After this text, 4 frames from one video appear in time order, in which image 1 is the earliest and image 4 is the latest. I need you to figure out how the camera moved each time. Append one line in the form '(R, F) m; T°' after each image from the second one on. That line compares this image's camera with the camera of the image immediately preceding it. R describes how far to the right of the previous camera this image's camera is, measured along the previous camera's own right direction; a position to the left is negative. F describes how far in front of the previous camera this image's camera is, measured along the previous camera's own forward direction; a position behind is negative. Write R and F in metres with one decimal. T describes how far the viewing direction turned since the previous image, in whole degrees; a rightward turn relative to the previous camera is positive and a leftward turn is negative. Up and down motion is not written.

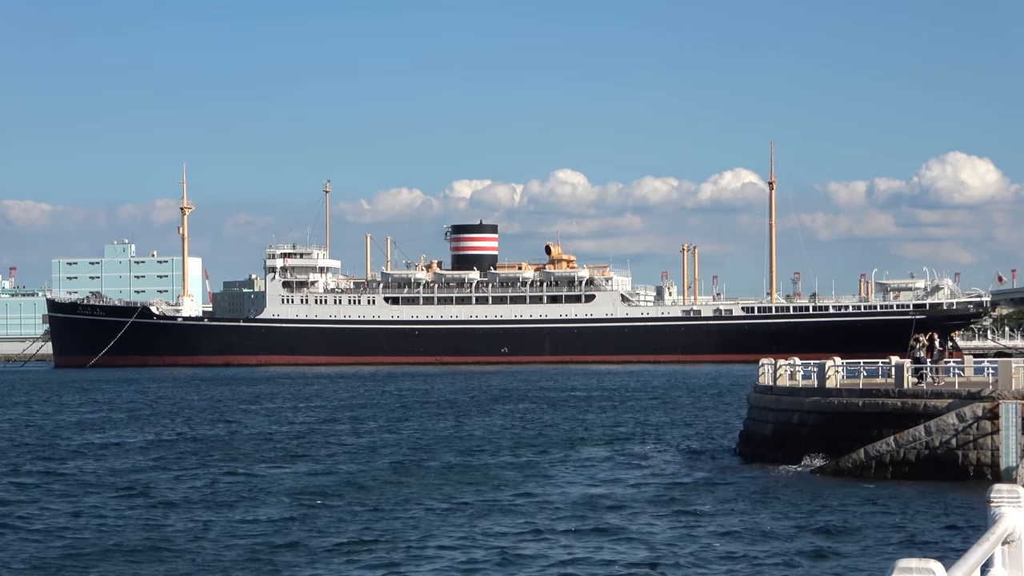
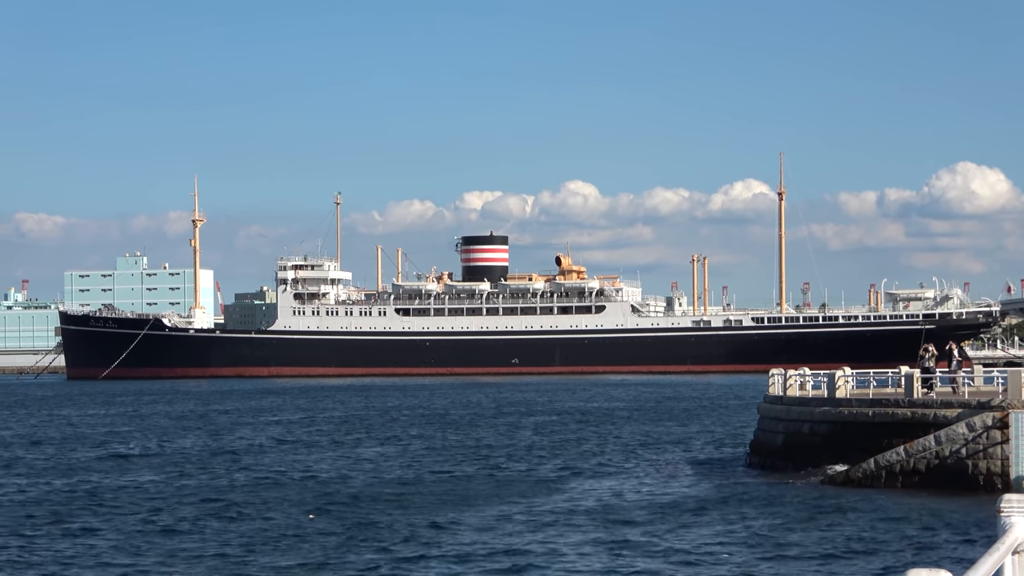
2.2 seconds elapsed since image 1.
(-0.1, -0.1) m; 0°
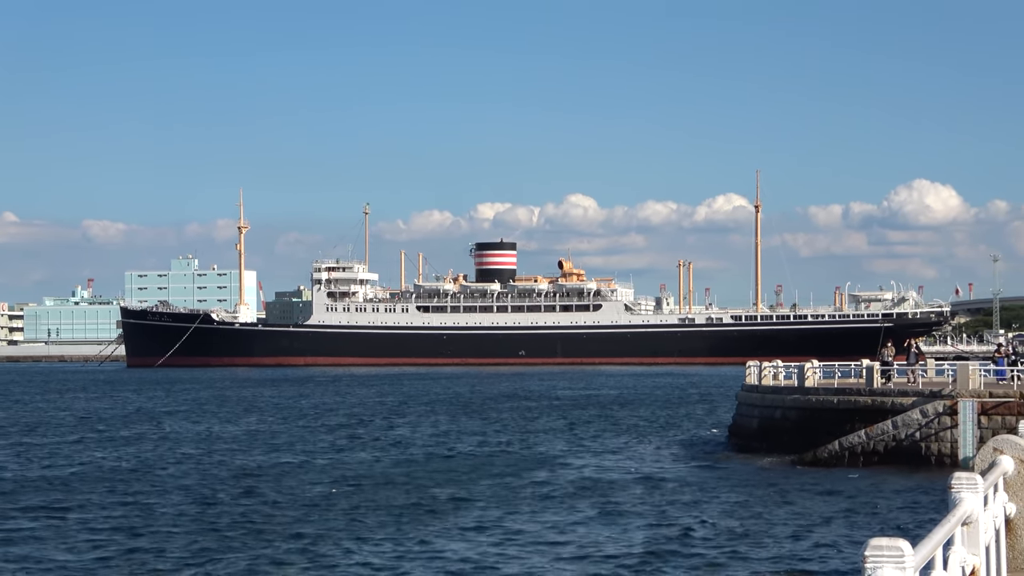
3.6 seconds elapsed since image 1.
(0.0, -3.1) m; 0°
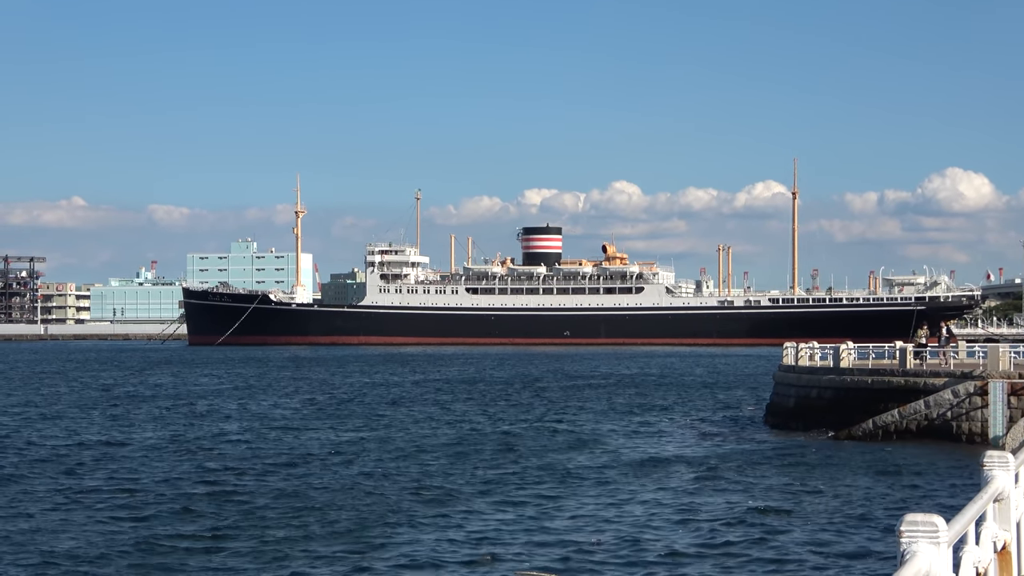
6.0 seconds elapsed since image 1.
(-0.6, -1.1) m; -1°
